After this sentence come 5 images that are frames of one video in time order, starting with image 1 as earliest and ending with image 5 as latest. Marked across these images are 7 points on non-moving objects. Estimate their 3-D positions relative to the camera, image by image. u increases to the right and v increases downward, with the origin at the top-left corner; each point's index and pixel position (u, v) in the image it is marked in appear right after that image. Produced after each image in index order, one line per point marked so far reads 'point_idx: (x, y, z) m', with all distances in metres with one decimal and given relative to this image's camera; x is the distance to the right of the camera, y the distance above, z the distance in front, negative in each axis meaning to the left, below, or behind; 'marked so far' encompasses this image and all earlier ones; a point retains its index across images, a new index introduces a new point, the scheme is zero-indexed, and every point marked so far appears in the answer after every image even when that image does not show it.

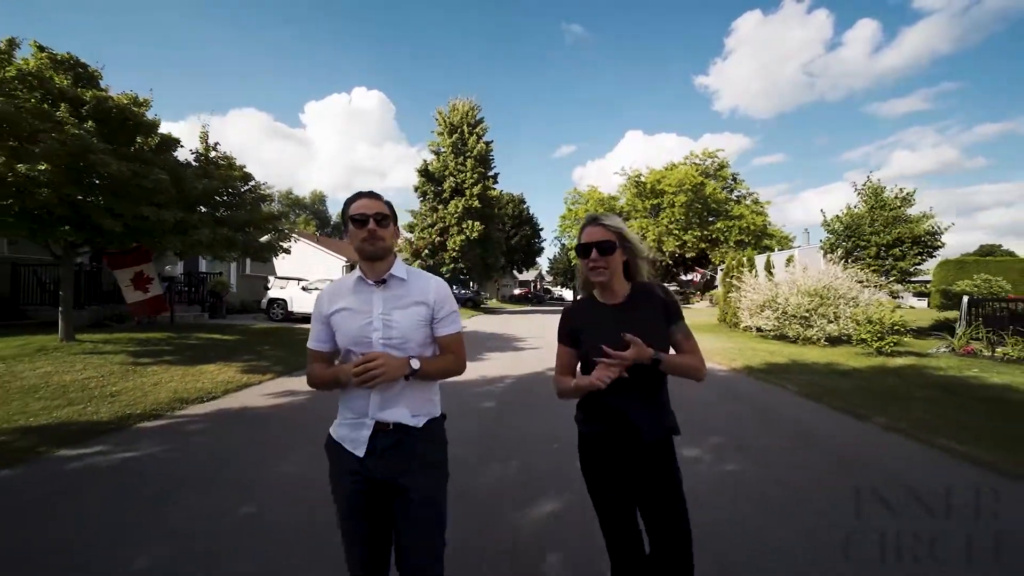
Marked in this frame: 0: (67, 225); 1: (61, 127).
0: (-11.1, +1.6, +9.2) m
1: (-10.4, +3.7, +8.5) m
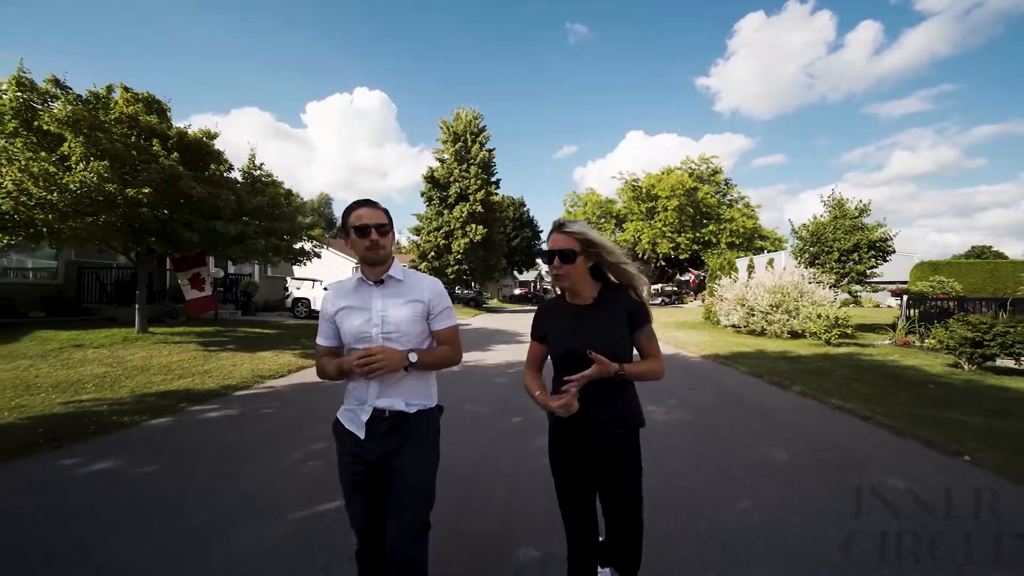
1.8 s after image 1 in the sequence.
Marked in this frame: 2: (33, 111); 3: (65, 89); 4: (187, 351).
0: (-10.9, +1.6, +11.2) m
1: (-10.2, +3.7, +10.5) m
2: (-12.9, +4.8, +10.1) m
3: (-12.3, +5.5, +10.1) m
4: (-9.9, -1.9, +11.2) m
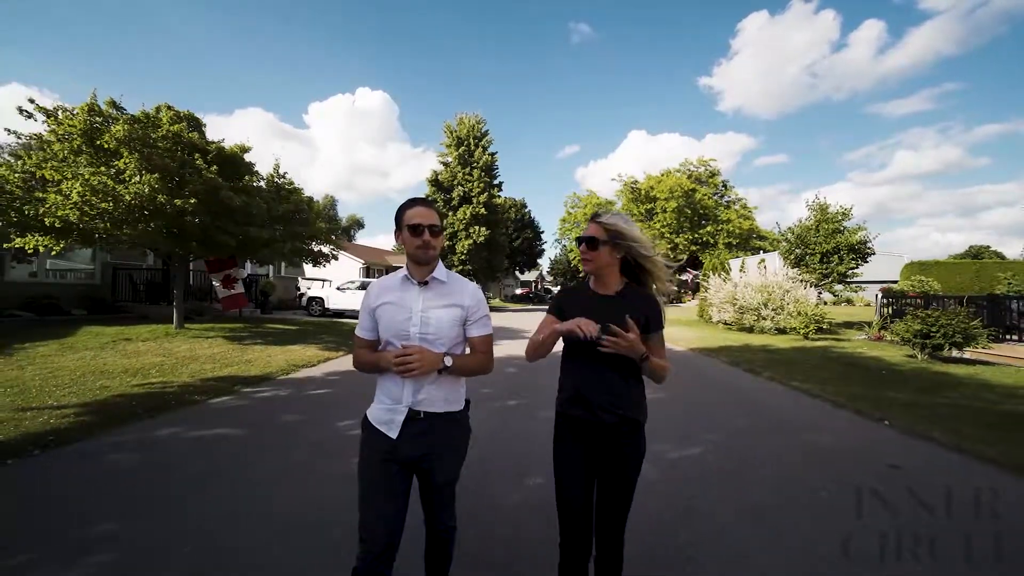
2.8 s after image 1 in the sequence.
0: (-10.8, +1.6, +12.4) m
1: (-10.0, +3.7, +11.7) m
2: (-12.7, +4.8, +11.4) m
3: (-12.1, +5.5, +11.4) m
4: (-9.7, -1.9, +12.4) m
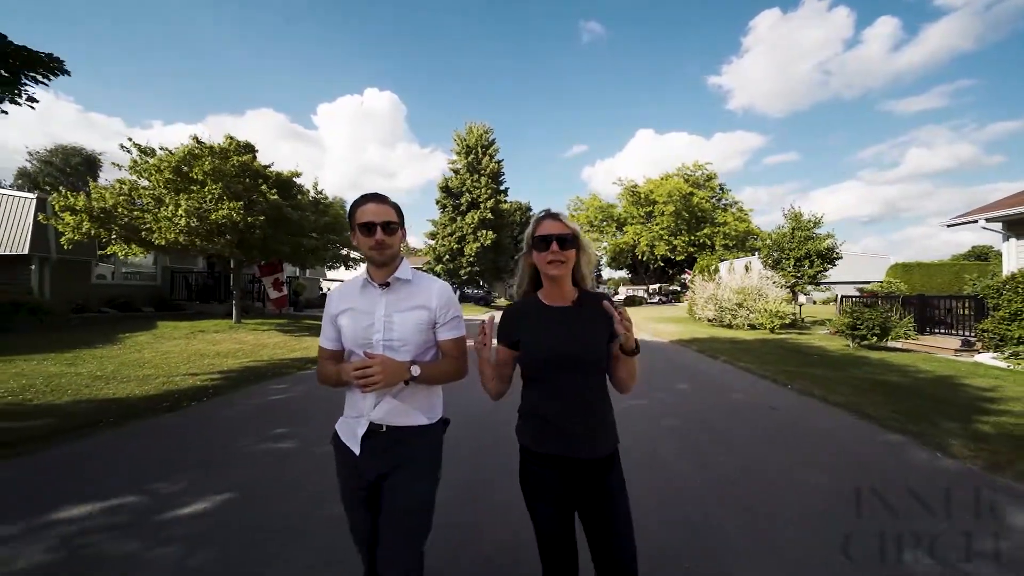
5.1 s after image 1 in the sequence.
0: (-10.5, +1.6, +15.0) m
1: (-9.8, +3.7, +14.3) m
2: (-12.5, +4.8, +14.0) m
3: (-11.9, +5.5, +14.0) m
4: (-9.5, -2.0, +15.0) m
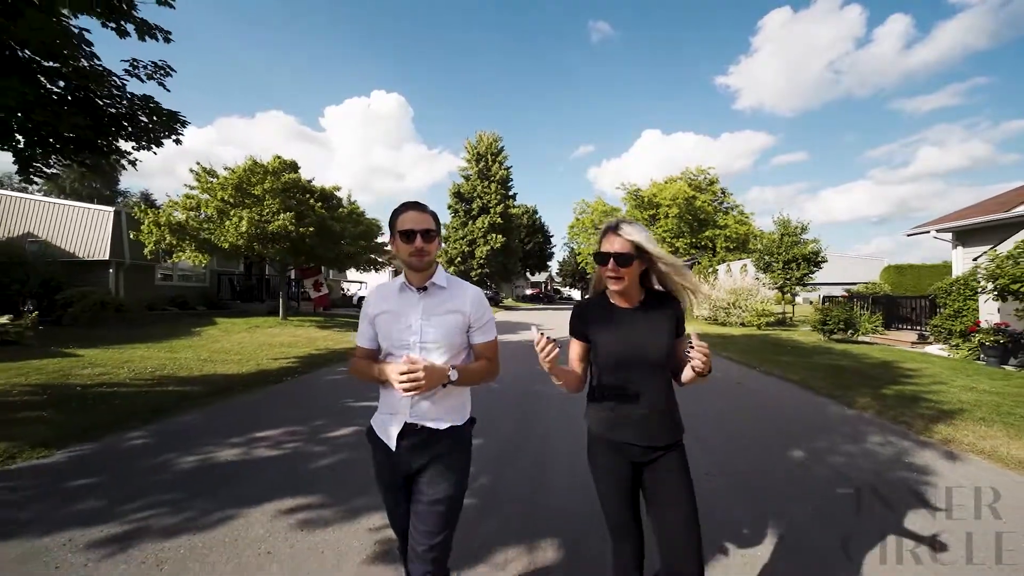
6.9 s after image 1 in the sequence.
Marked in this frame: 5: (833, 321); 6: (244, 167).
0: (-9.8, +1.5, +17.2) m
1: (-9.1, +3.6, +16.5) m
2: (-11.8, +4.7, +16.2) m
3: (-11.2, +5.4, +16.2) m
4: (-8.8, -2.0, +17.2) m
5: (+12.0, -1.2, +13.6) m
6: (-11.8, +5.3, +16.0) m
